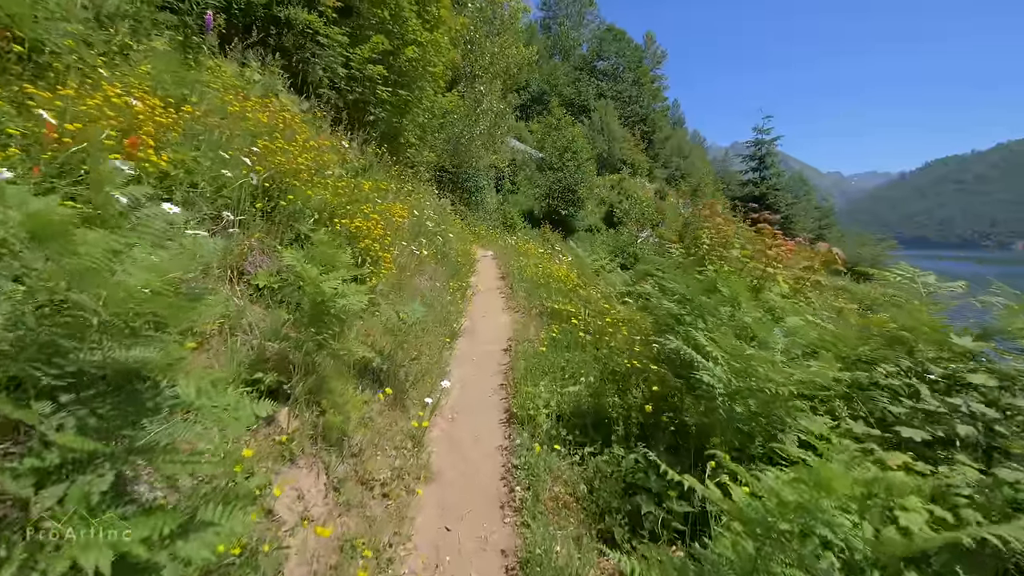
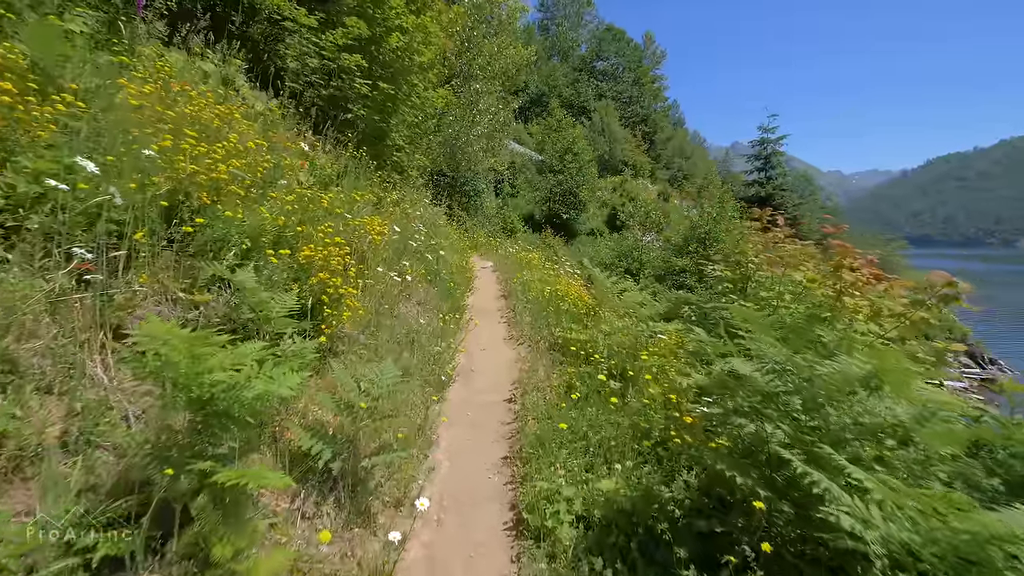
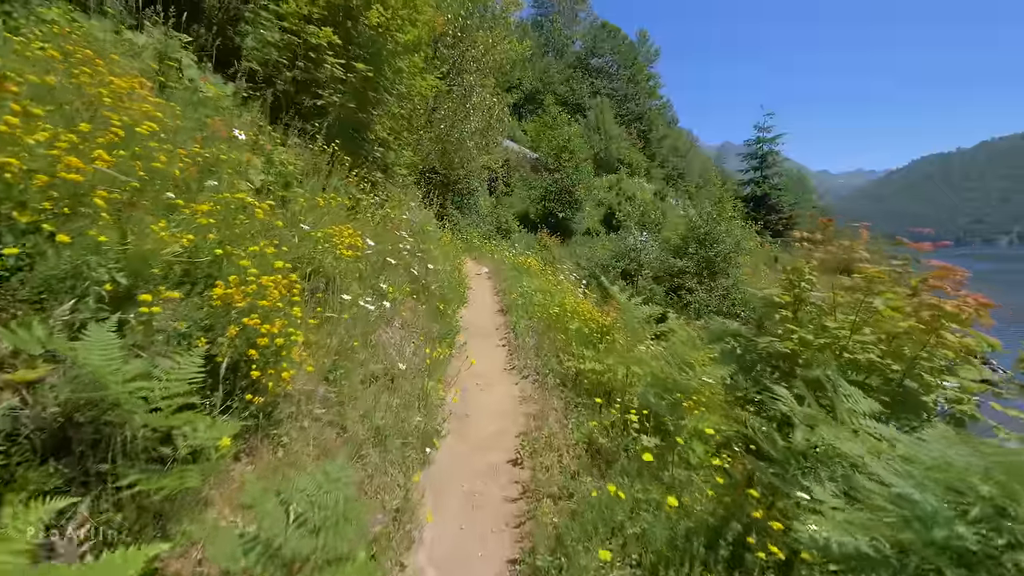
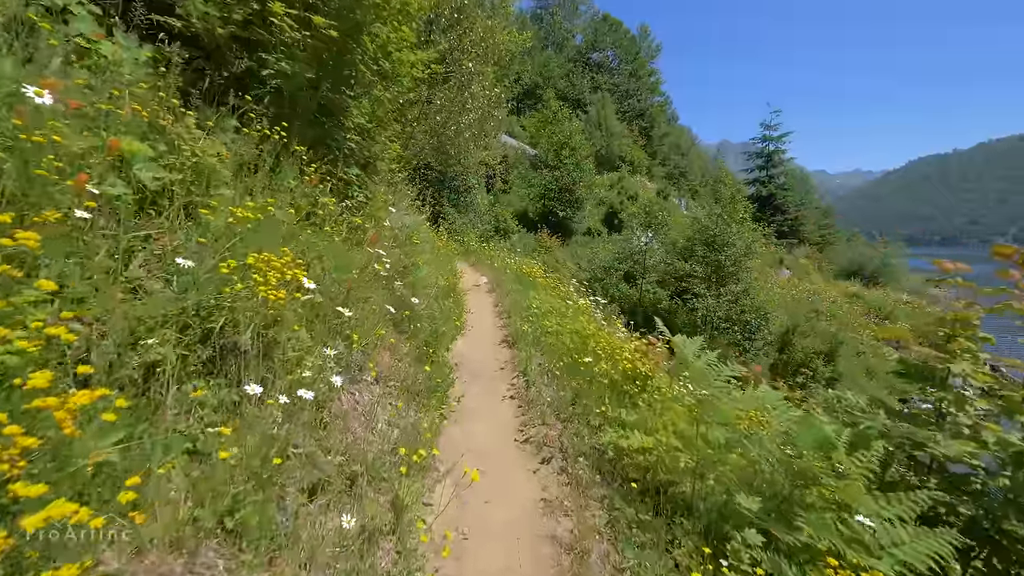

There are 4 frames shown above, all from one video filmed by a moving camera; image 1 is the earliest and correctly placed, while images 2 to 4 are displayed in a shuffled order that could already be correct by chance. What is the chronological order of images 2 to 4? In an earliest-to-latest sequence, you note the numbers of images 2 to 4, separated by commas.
2, 3, 4
